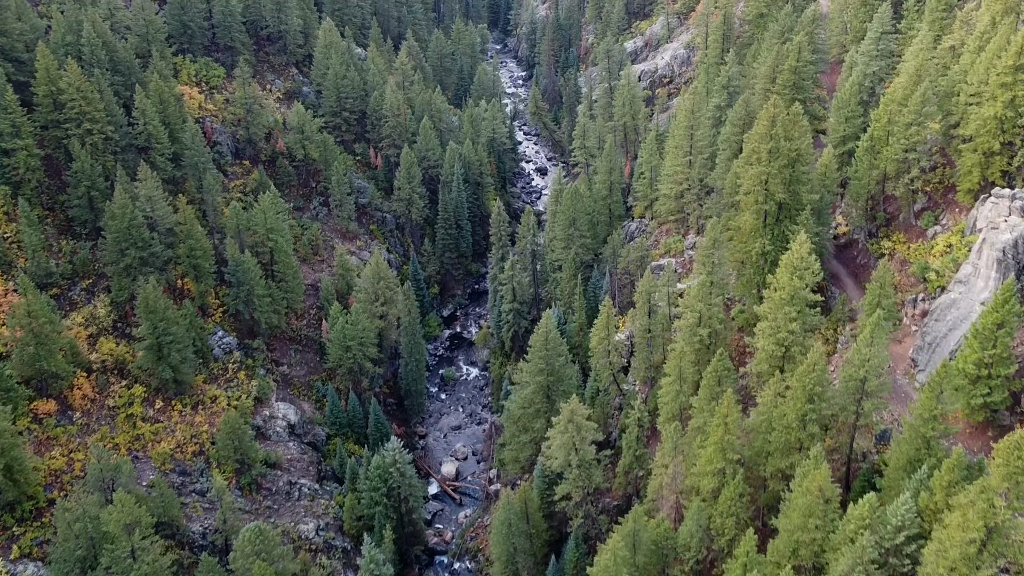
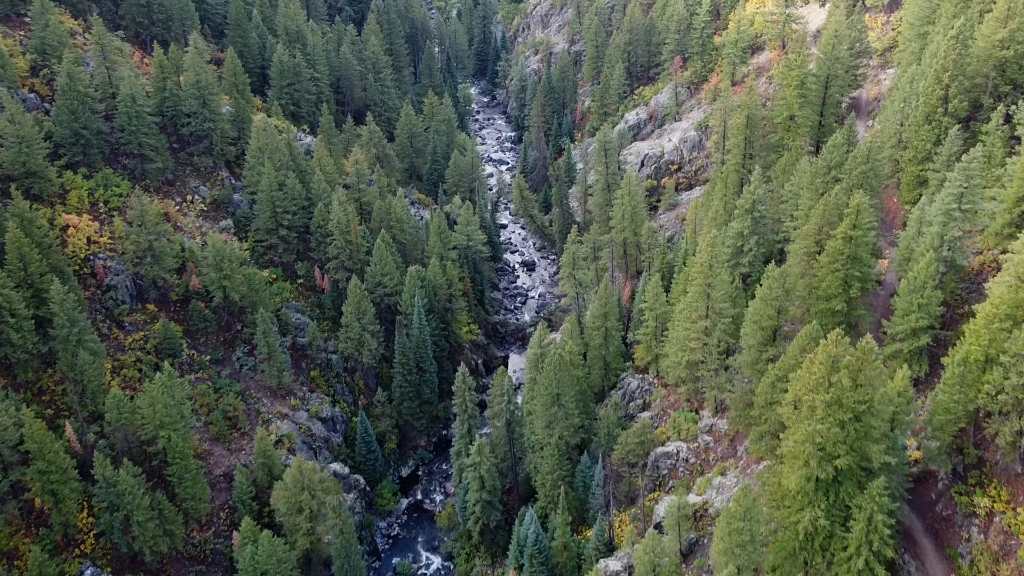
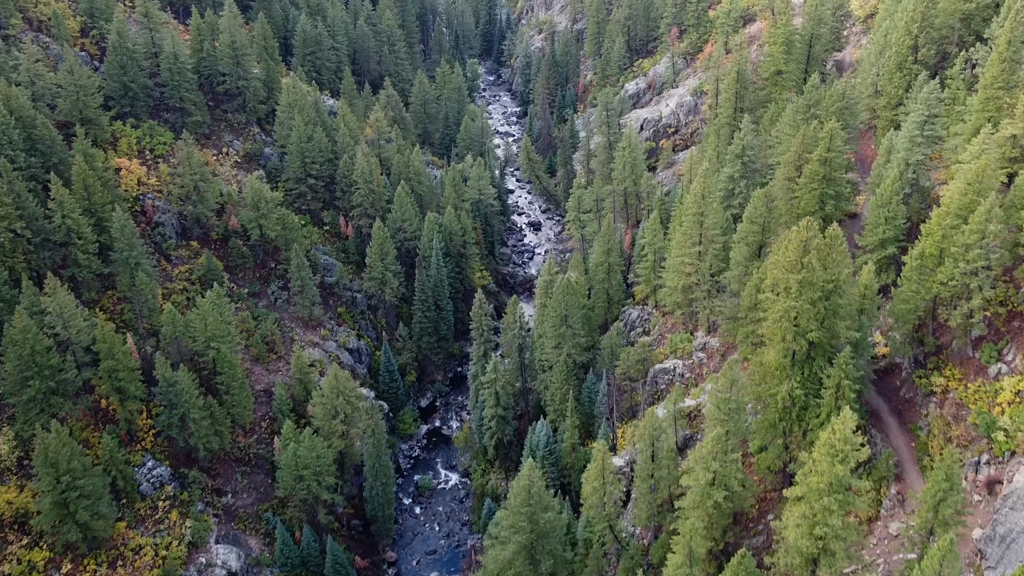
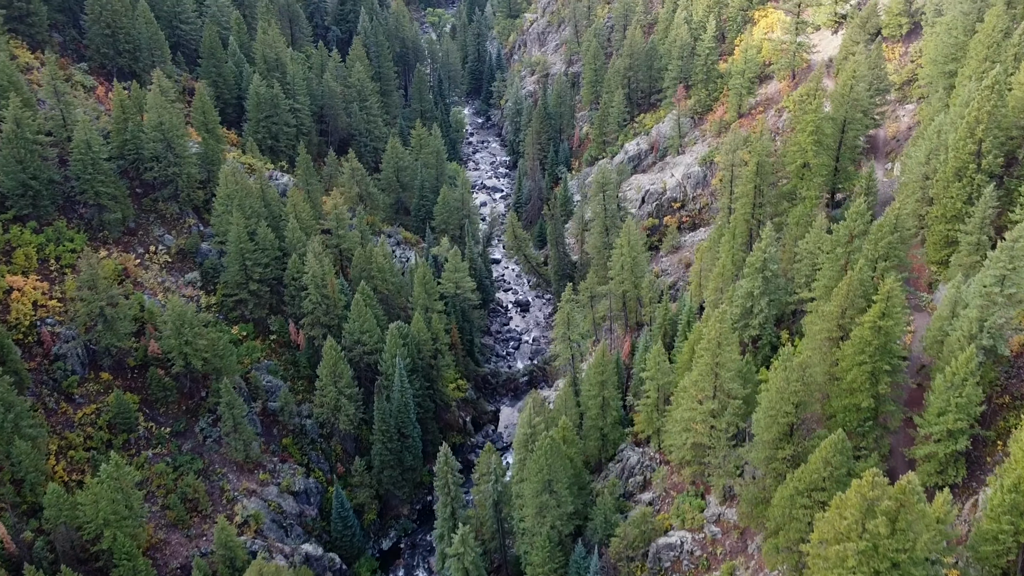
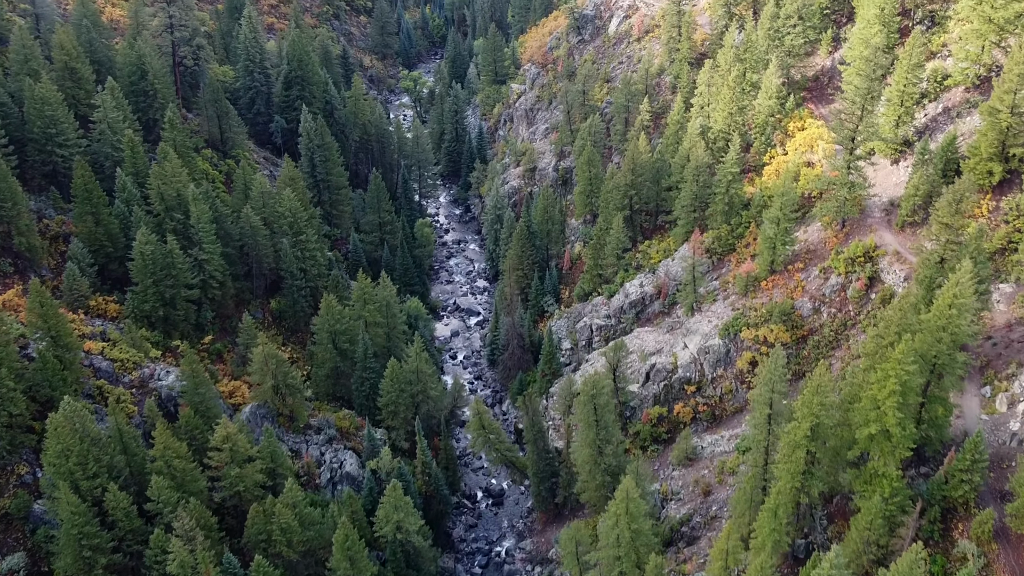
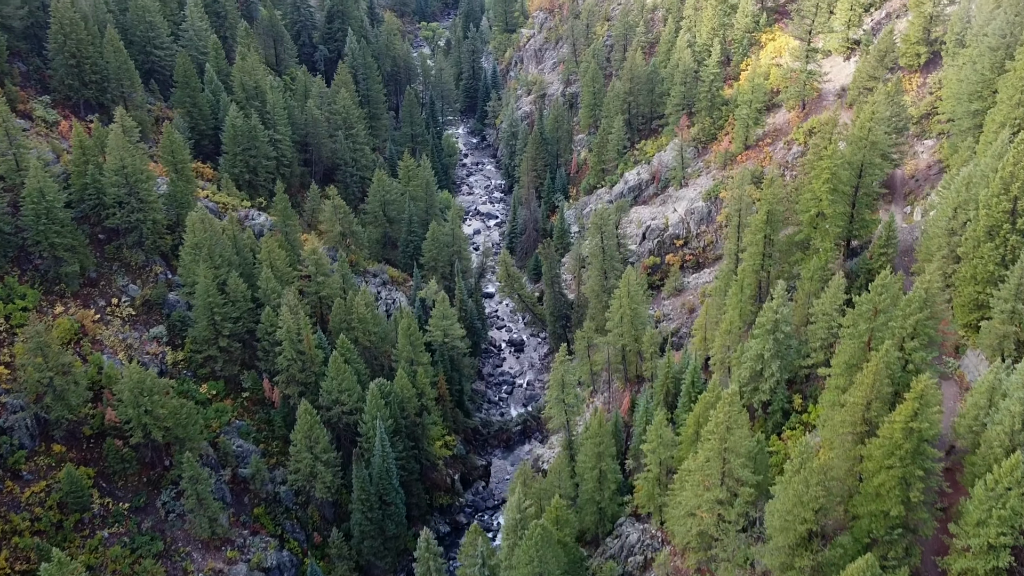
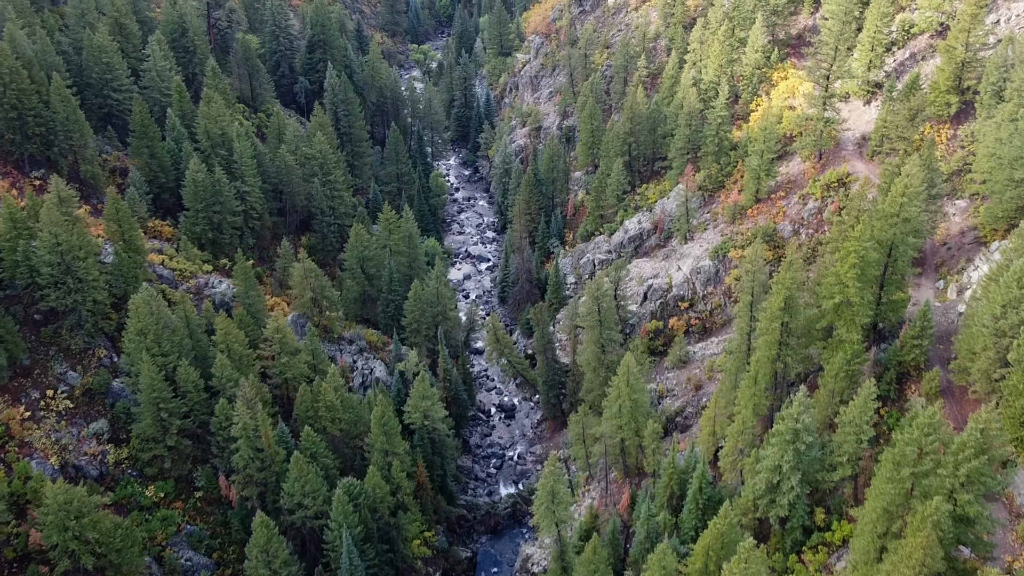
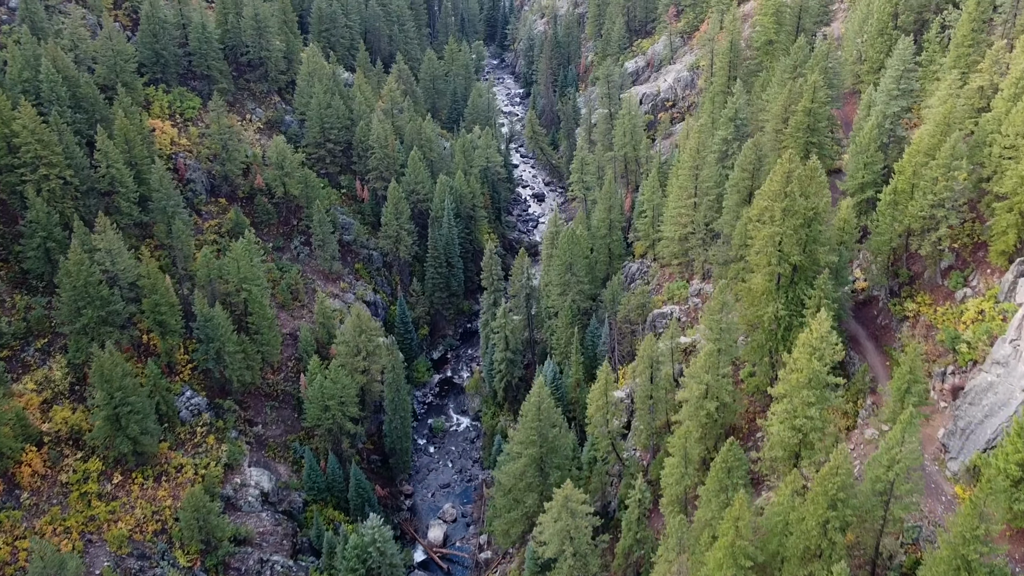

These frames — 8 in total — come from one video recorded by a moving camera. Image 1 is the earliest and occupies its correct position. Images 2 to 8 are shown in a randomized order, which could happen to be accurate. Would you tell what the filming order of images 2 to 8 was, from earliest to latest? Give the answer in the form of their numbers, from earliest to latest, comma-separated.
8, 3, 2, 4, 6, 7, 5
